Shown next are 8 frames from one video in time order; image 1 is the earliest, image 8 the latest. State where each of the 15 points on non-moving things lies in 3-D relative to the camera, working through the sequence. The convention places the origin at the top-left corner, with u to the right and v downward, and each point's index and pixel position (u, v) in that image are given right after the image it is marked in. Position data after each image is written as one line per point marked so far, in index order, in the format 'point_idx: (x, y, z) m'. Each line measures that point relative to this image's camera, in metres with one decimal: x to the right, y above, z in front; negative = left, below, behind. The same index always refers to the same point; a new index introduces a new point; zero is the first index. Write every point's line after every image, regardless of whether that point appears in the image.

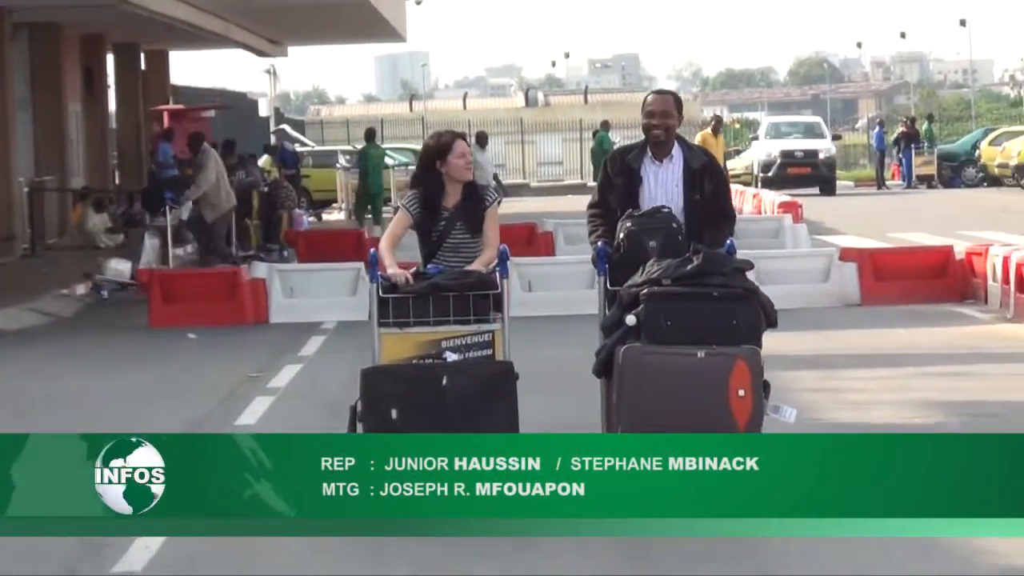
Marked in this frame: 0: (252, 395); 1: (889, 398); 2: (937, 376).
0: (-1.4, -0.5, +8.8) m
1: (+2.0, -0.6, +8.6) m
2: (+2.3, -0.5, +8.8) m
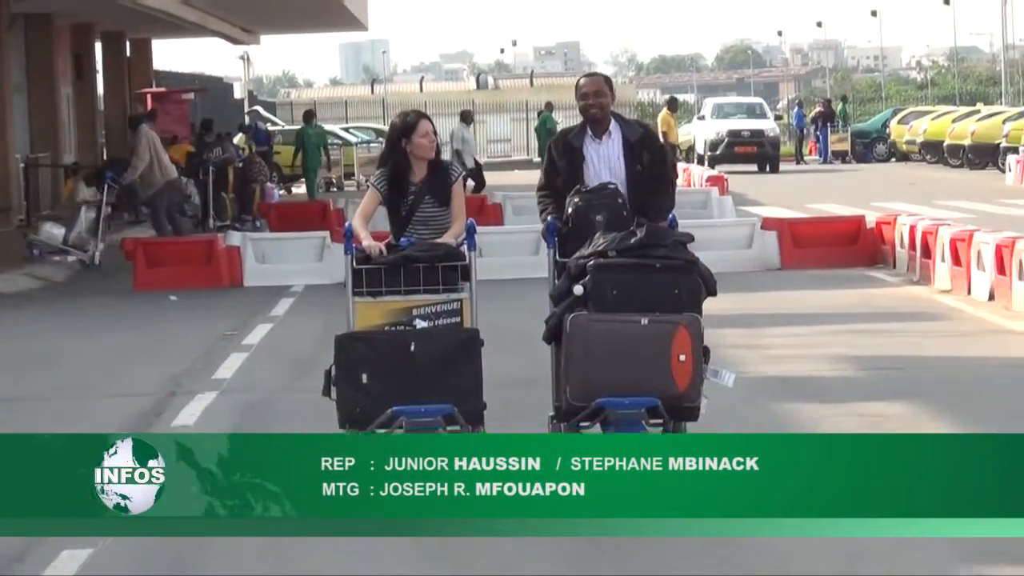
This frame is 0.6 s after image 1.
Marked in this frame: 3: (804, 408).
0: (-1.7, -0.3, +9.5) m
1: (+1.8, -0.4, +9.4) m
2: (+2.0, -0.3, +9.6) m
3: (+1.6, -0.6, +8.7) m
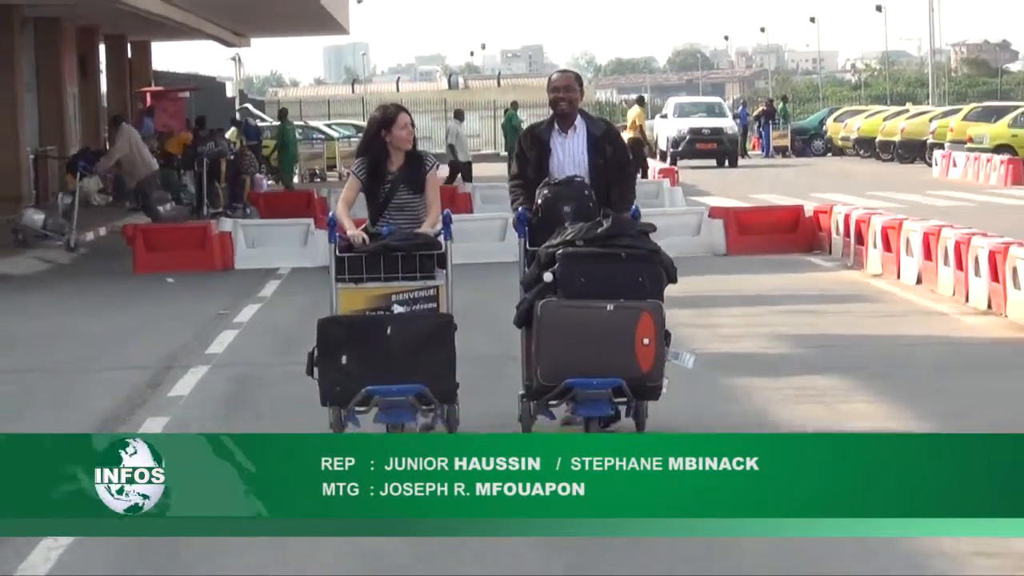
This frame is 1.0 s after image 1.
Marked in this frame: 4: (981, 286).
0: (-1.9, -0.2, +10.3) m
1: (+1.6, -0.3, +10.2) m
2: (+1.8, -0.2, +10.4) m
3: (+1.4, -0.5, +9.5) m
4: (+3.4, +0.1, +11.6) m
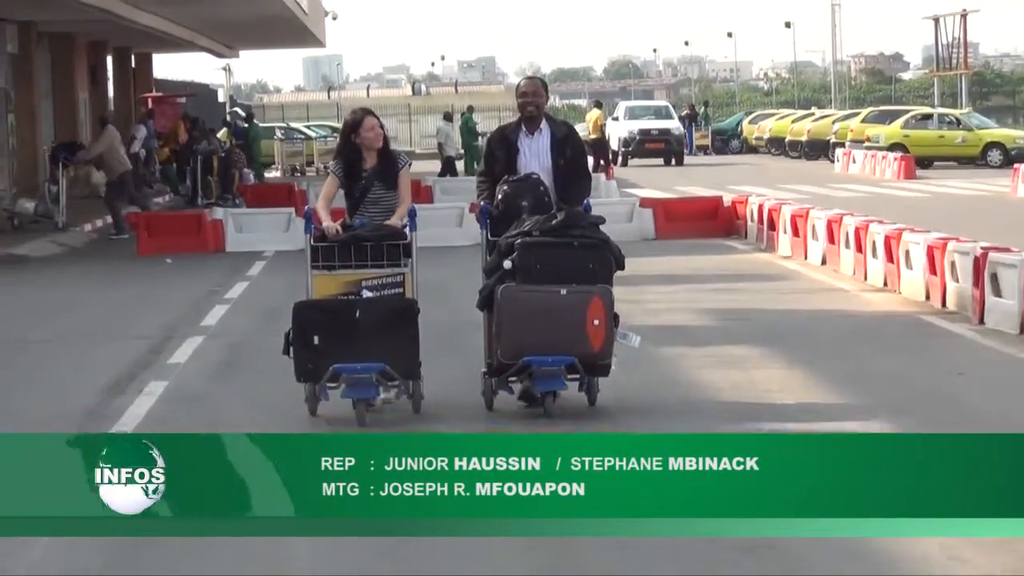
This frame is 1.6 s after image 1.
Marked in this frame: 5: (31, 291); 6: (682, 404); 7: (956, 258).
0: (-2.2, -0.1, +11.6) m
1: (+1.3, -0.2, +11.5) m
2: (+1.5, -0.1, +11.7) m
3: (+1.1, -0.4, +10.8) m
4: (+3.1, +0.2, +13.0) m
5: (-3.8, 0.0, +12.5) m
6: (+1.0, -0.7, +9.3) m
7: (+3.3, +0.2, +11.6) m
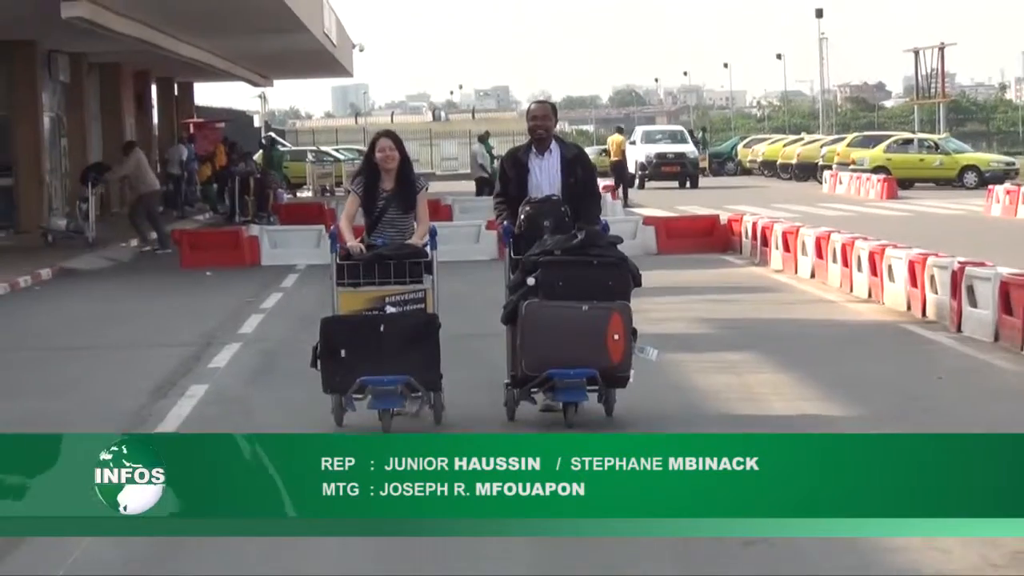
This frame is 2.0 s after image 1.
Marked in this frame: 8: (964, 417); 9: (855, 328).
0: (-2.1, -0.2, +12.4) m
1: (+1.3, -0.3, +12.4) m
2: (+1.6, -0.2, +12.6) m
3: (+1.2, -0.5, +11.7) m
4: (+3.1, +0.1, +13.9) m
5: (-3.7, -0.1, +13.3) m
6: (+1.1, -0.8, +10.2) m
7: (+3.4, +0.2, +12.5) m
8: (+3.0, -0.9, +10.1) m
9: (+2.8, -0.3, +12.3) m
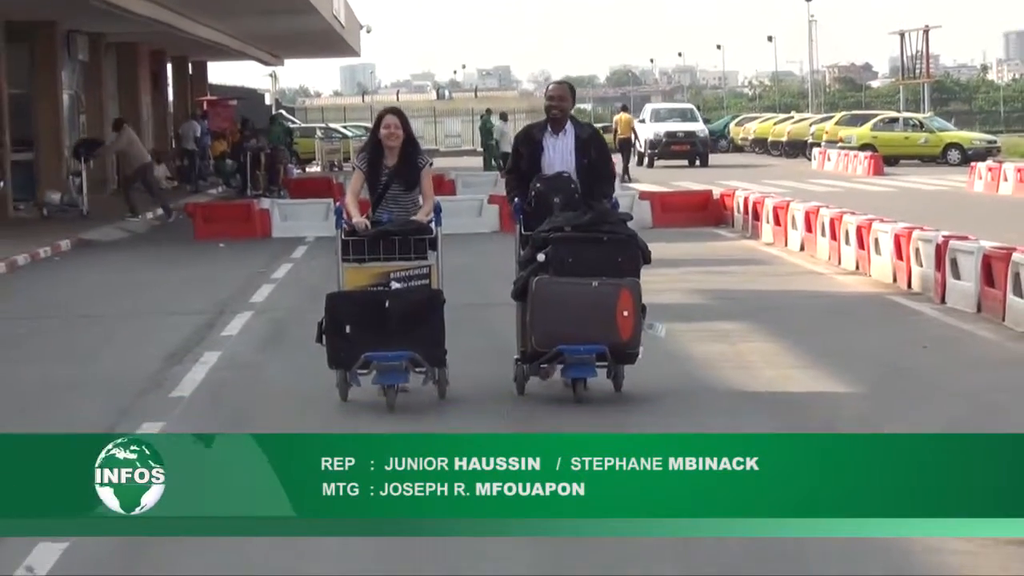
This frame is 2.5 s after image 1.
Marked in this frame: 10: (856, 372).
0: (-2.1, 0.0, +12.9) m
1: (+1.4, 0.0, +12.8) m
2: (+1.6, 0.0, +13.0) m
3: (+1.2, -0.3, +12.1) m
4: (+3.1, +0.3, +14.3) m
5: (-3.7, +0.1, +13.7) m
6: (+1.1, -0.6, +10.6) m
7: (+3.4, +0.4, +12.9) m
8: (+3.0, -0.7, +10.5) m
9: (+2.8, -0.1, +12.8) m
10: (+2.5, -0.6, +10.9) m
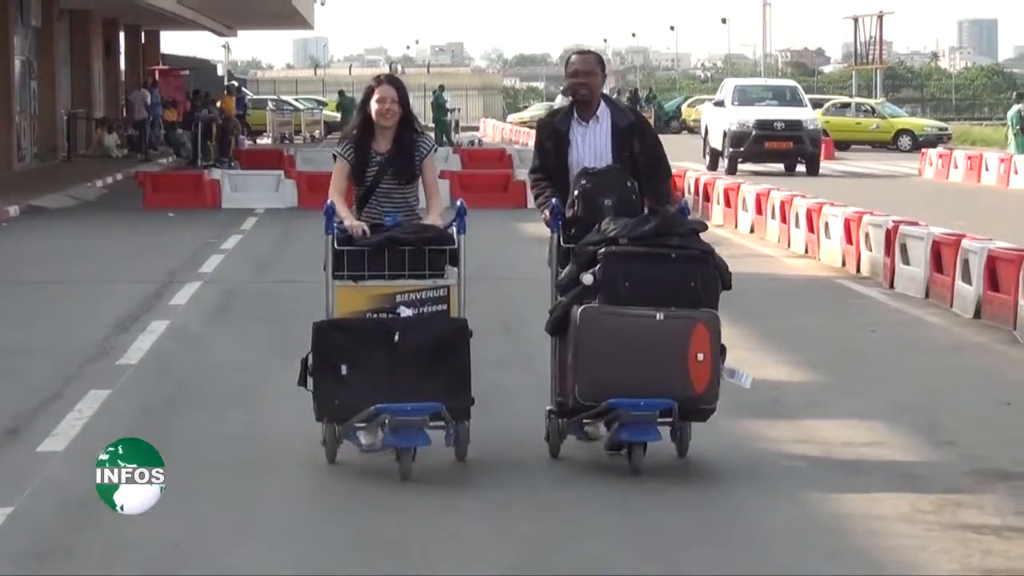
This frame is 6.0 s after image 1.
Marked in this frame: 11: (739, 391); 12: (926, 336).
0: (-2.5, +0.2, +12.8) m
1: (+1.0, +0.1, +12.8) m
2: (+1.2, +0.2, +13.1) m
3: (+0.8, -0.1, +12.1) m
4: (+2.7, +0.4, +14.3) m
5: (-4.1, +0.3, +13.7) m
6: (+0.7, -0.4, +10.6) m
7: (+3.0, +0.5, +13.0) m
8: (+2.6, -0.5, +10.5) m
9: (+2.4, 0.0, +12.8) m
10: (+2.1, -0.4, +10.9) m
11: (+1.5, -0.6, +9.9) m
12: (+3.0, -0.3, +11.2) m
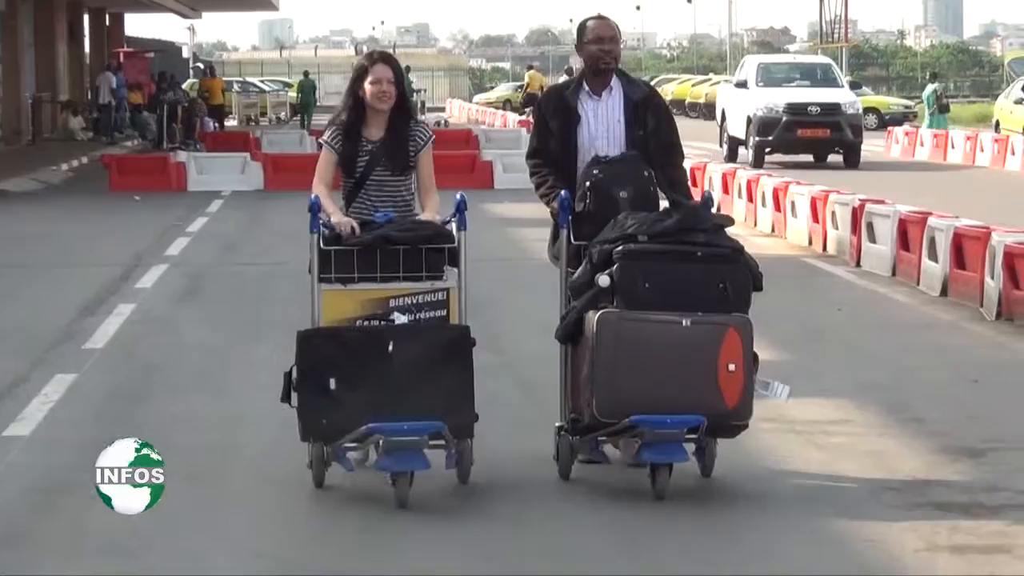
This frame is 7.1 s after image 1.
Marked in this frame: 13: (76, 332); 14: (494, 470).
0: (-2.8, +0.4, +12.8) m
1: (+0.7, +0.3, +12.8) m
2: (+0.9, +0.3, +13.1) m
3: (+0.6, 0.0, +12.2) m
4: (+2.5, +0.6, +14.4) m
5: (-4.3, +0.5, +13.7) m
6: (+0.5, -0.3, +10.6) m
7: (+2.8, +0.6, +13.0) m
8: (+2.3, -0.4, +10.6) m
9: (+2.1, +0.2, +12.8) m
10: (+1.8, -0.3, +10.9) m
11: (+1.2, -0.5, +10.0) m
12: (+2.8, -0.2, +11.3) m
13: (-3.0, -0.3, +10.7) m
14: (-0.1, -0.8, +7.0) m
